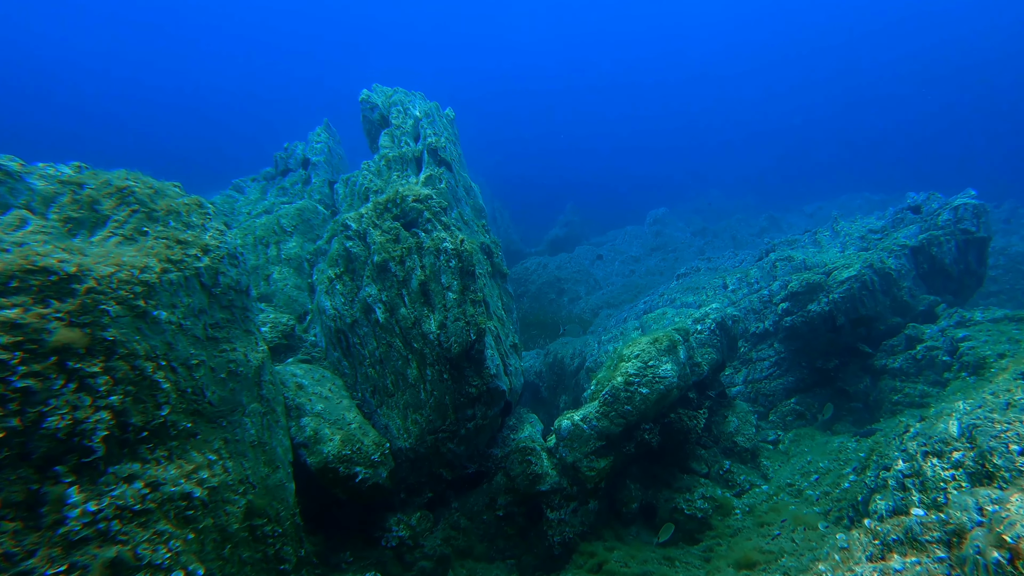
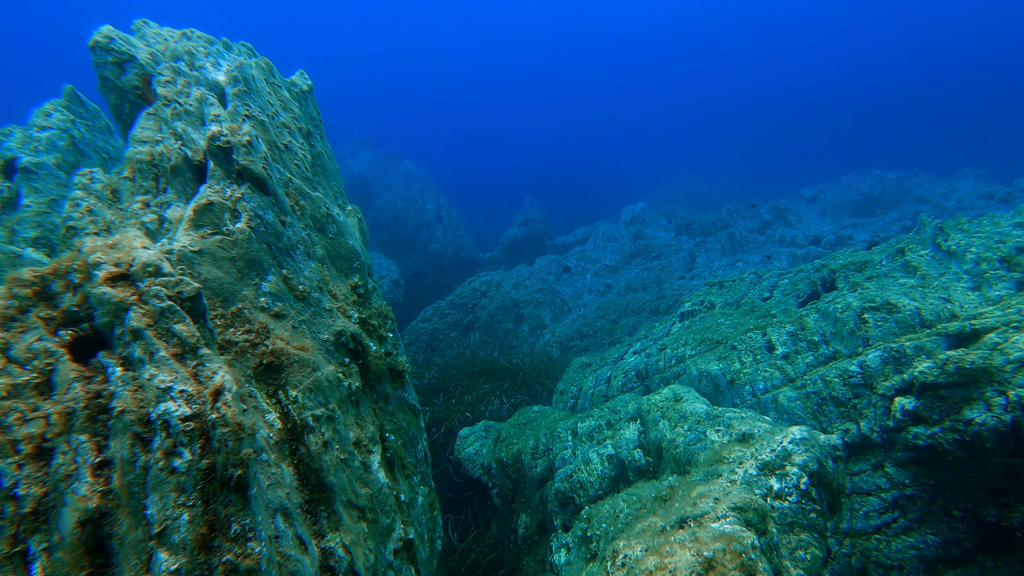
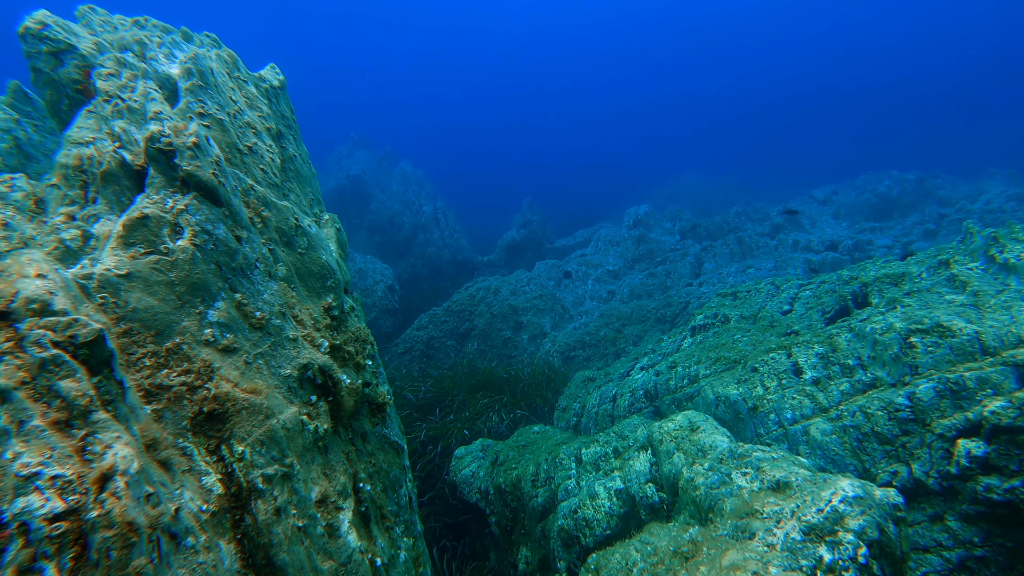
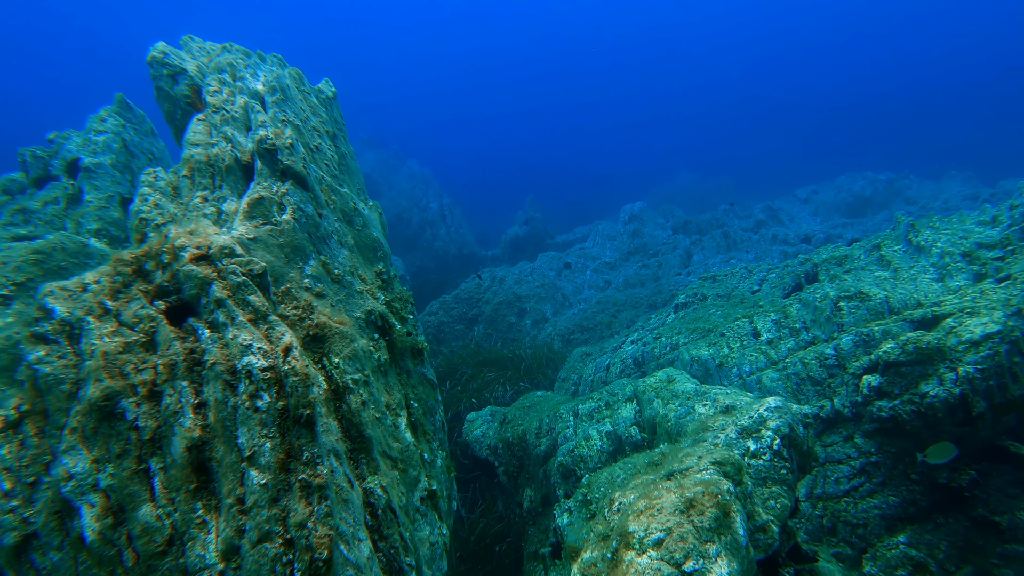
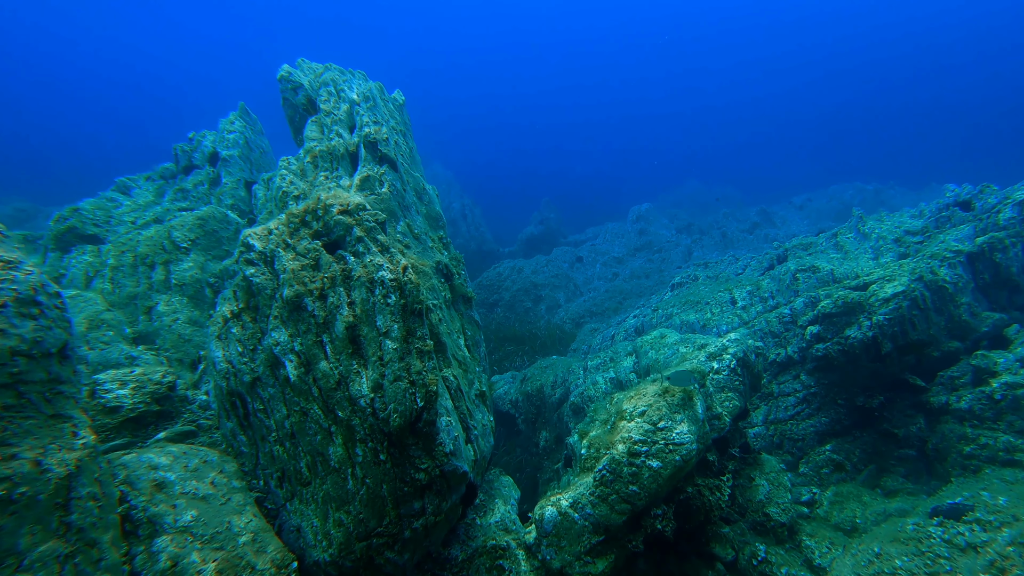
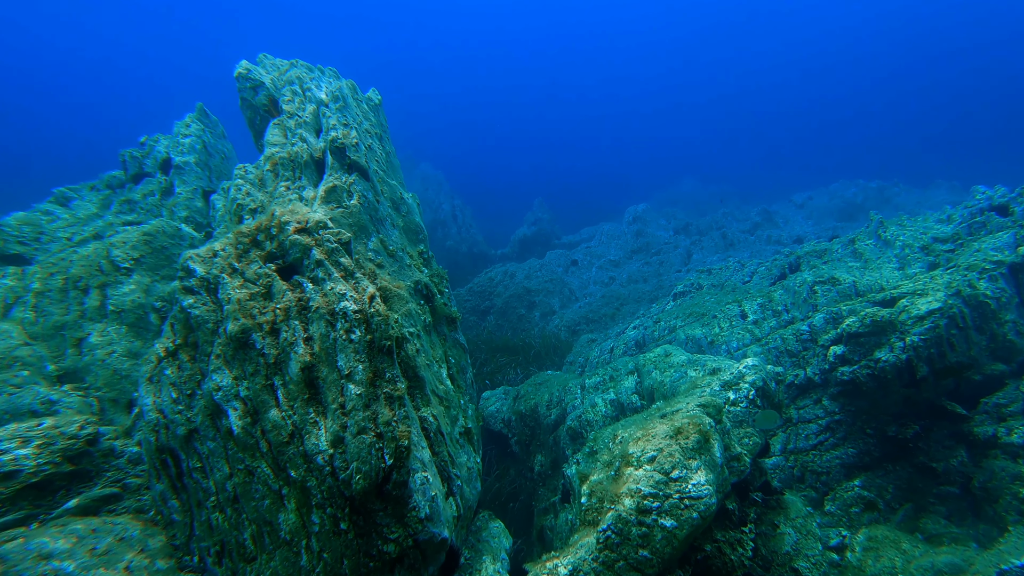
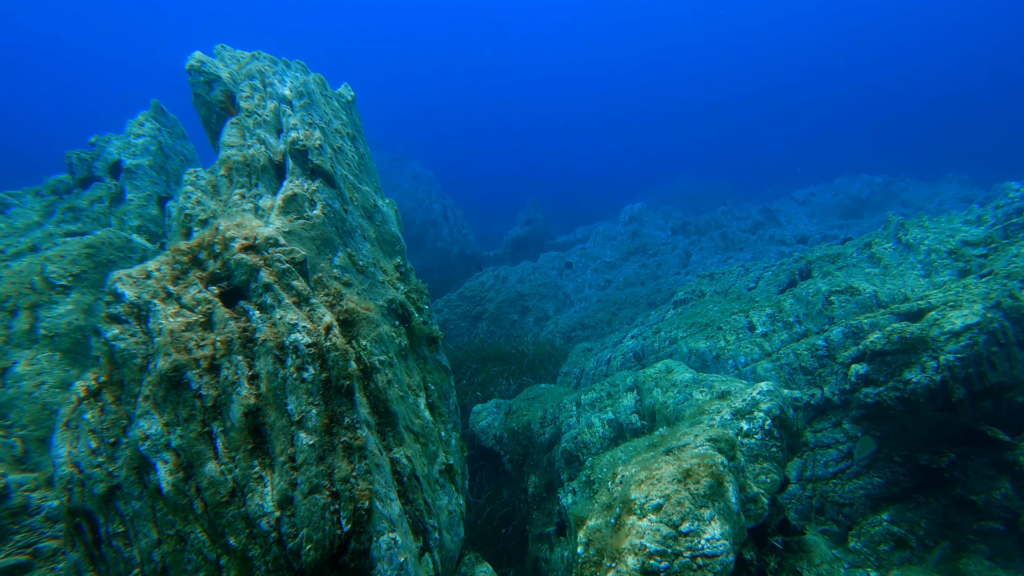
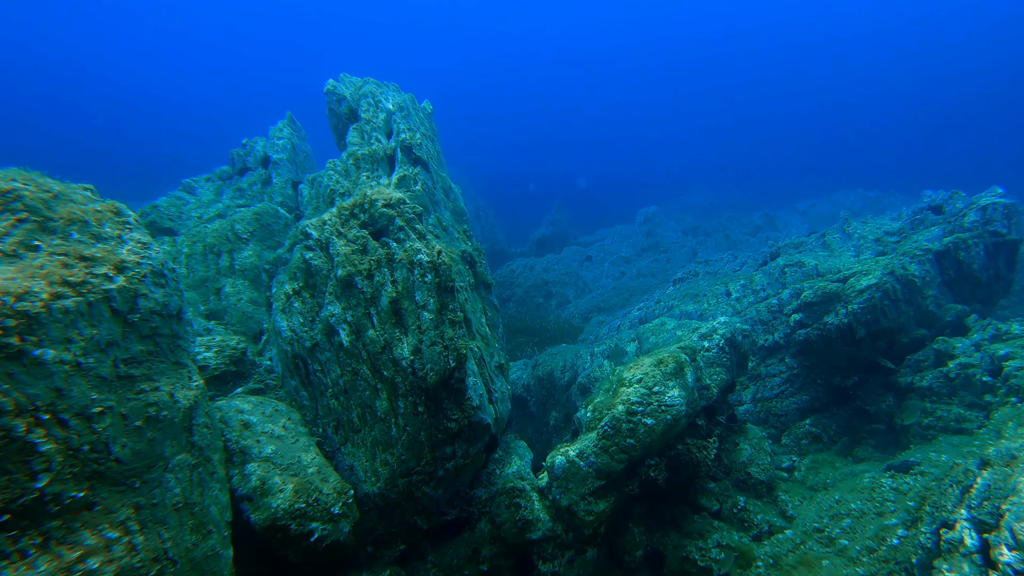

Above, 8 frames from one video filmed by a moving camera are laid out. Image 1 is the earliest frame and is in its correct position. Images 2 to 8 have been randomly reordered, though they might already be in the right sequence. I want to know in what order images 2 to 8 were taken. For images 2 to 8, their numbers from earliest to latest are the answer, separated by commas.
8, 5, 6, 7, 4, 2, 3
